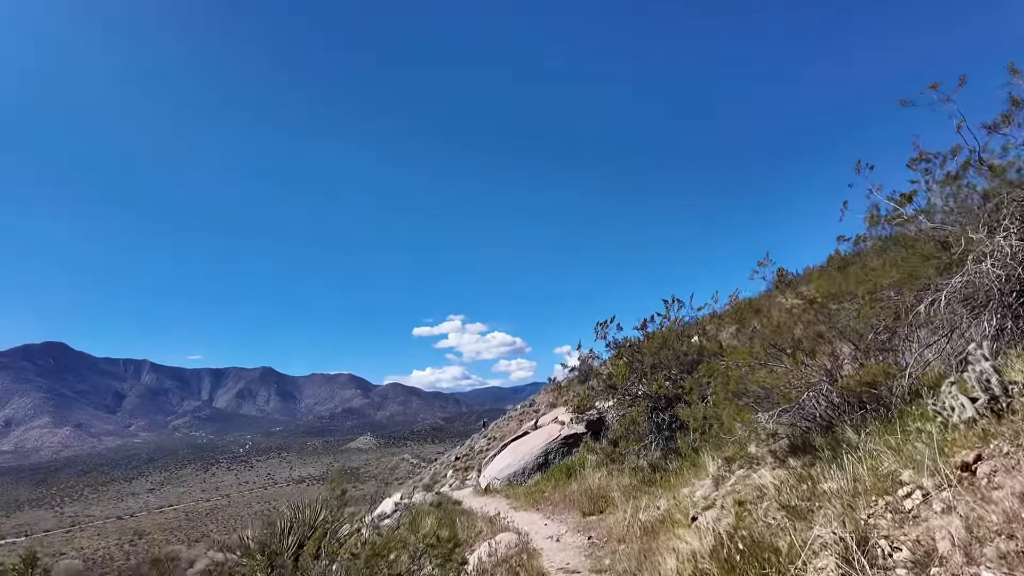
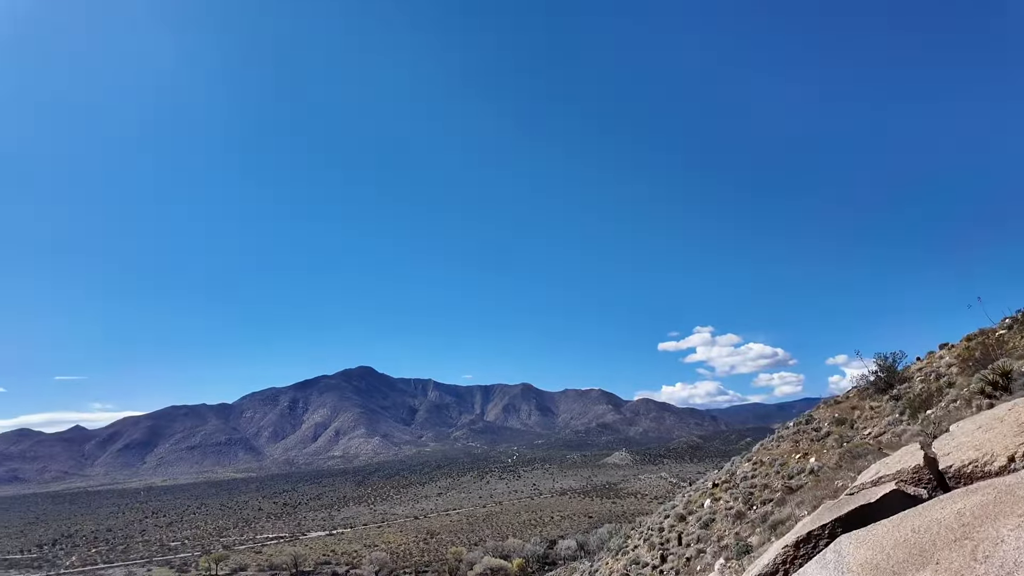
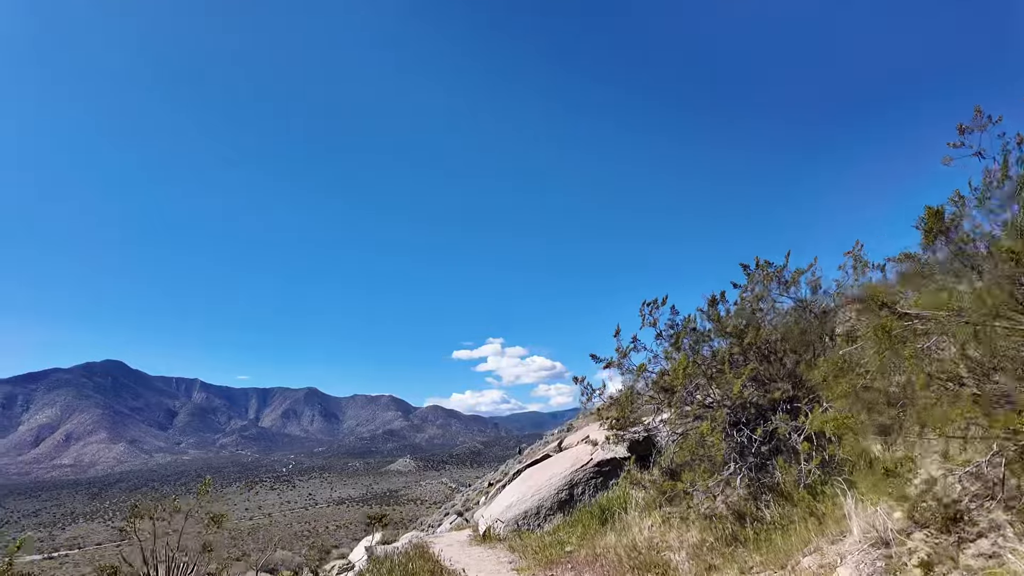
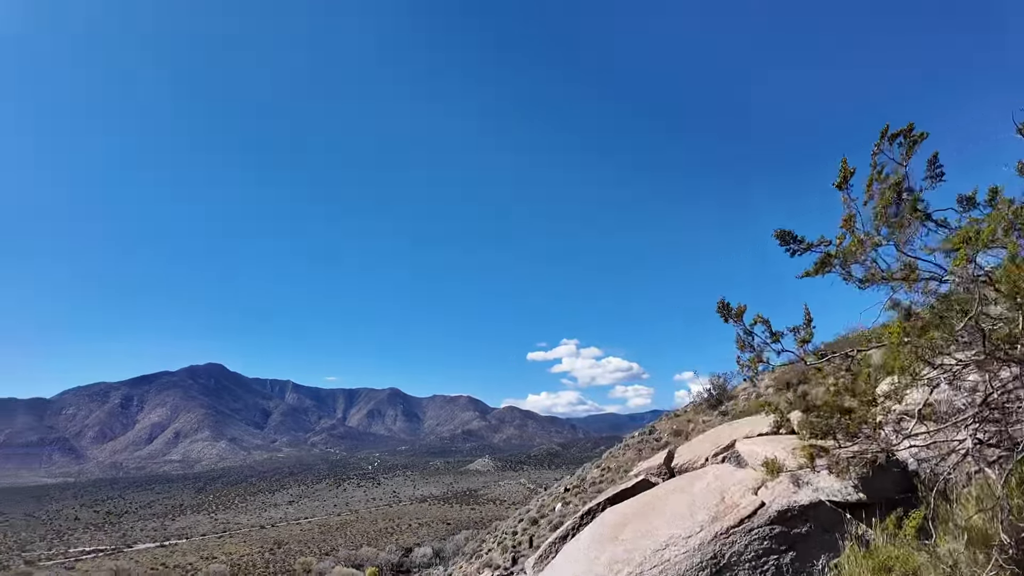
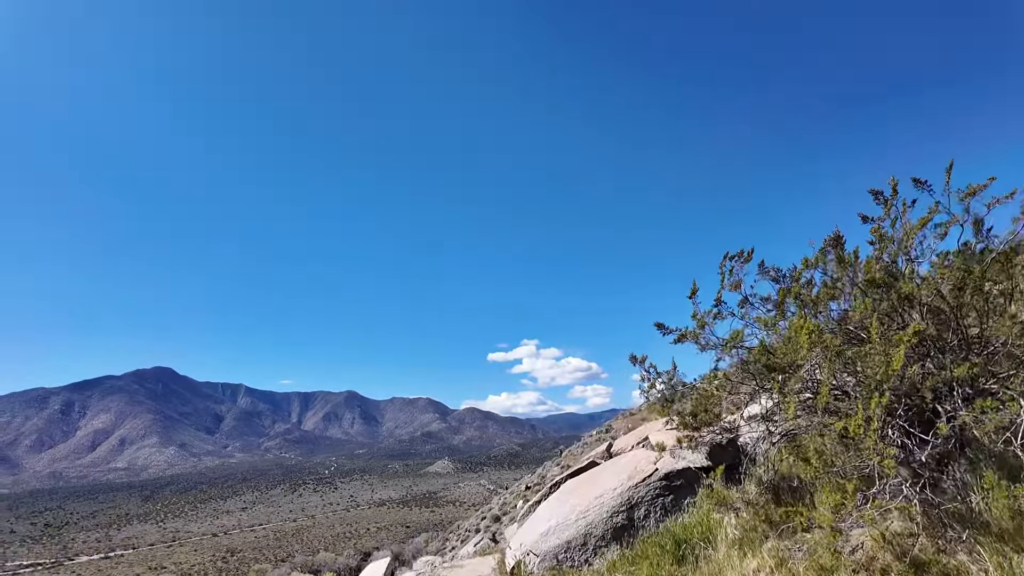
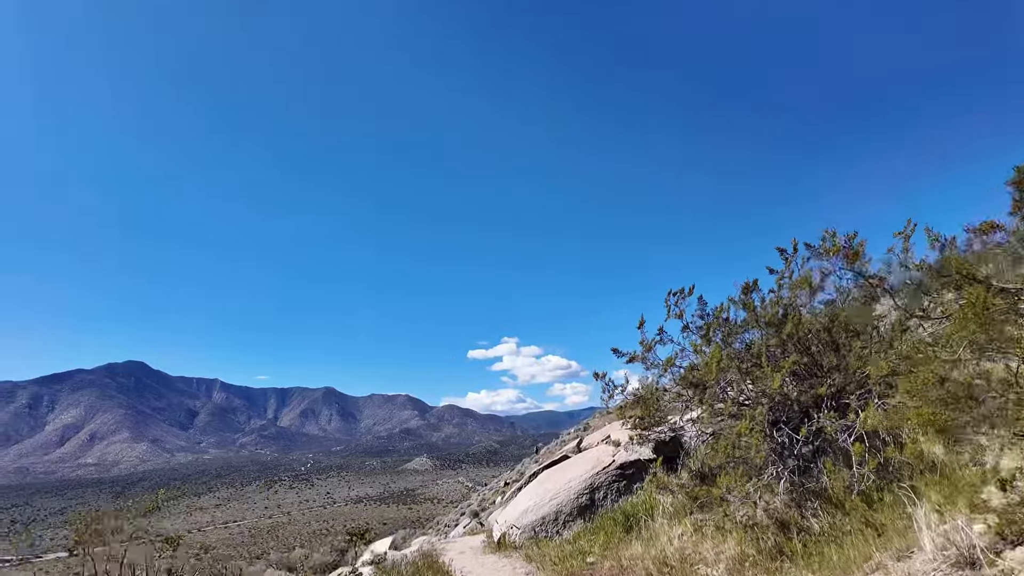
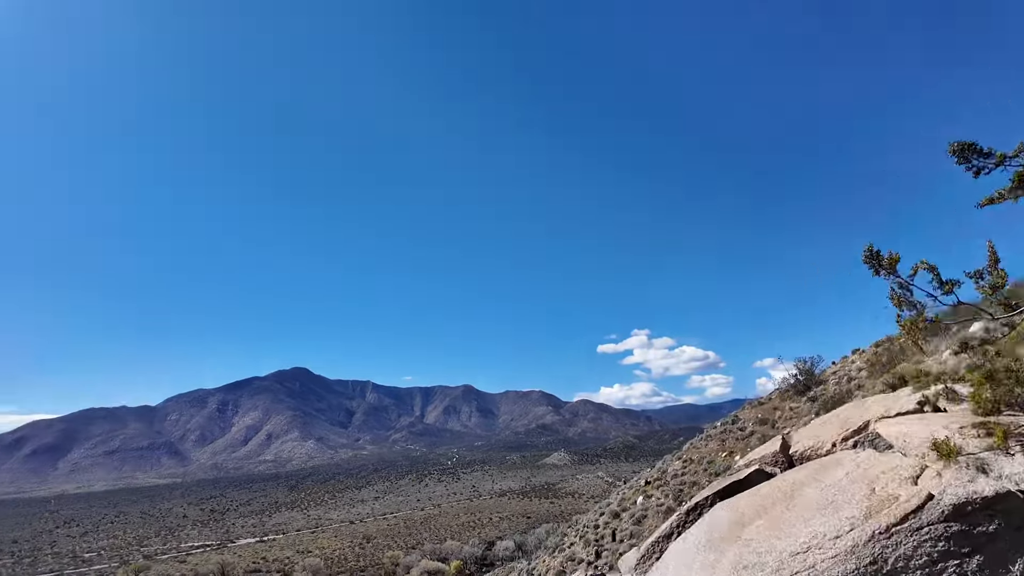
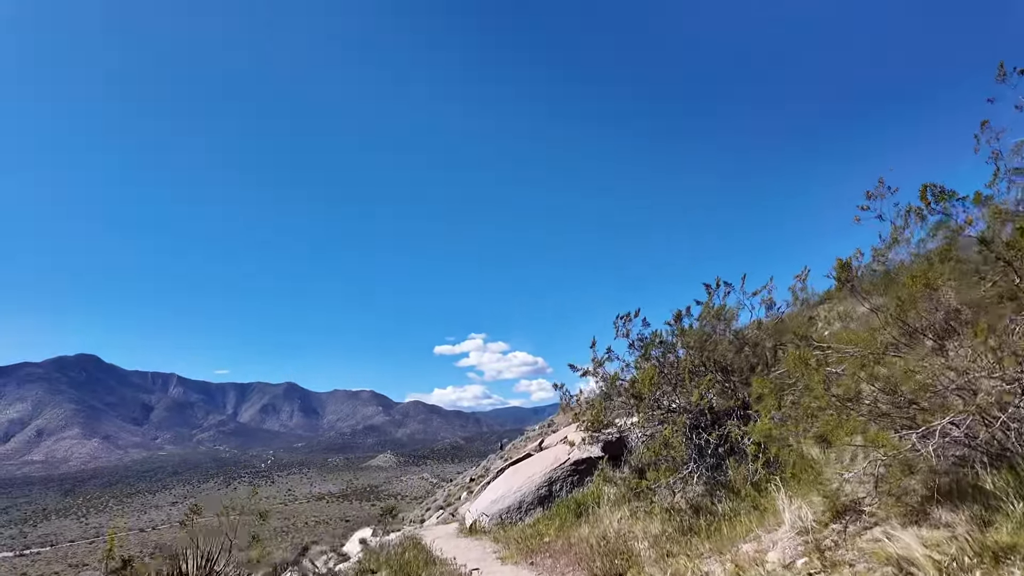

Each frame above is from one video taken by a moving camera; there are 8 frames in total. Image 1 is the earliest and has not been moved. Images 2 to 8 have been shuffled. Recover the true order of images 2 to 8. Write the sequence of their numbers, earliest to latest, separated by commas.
8, 3, 6, 5, 4, 7, 2
